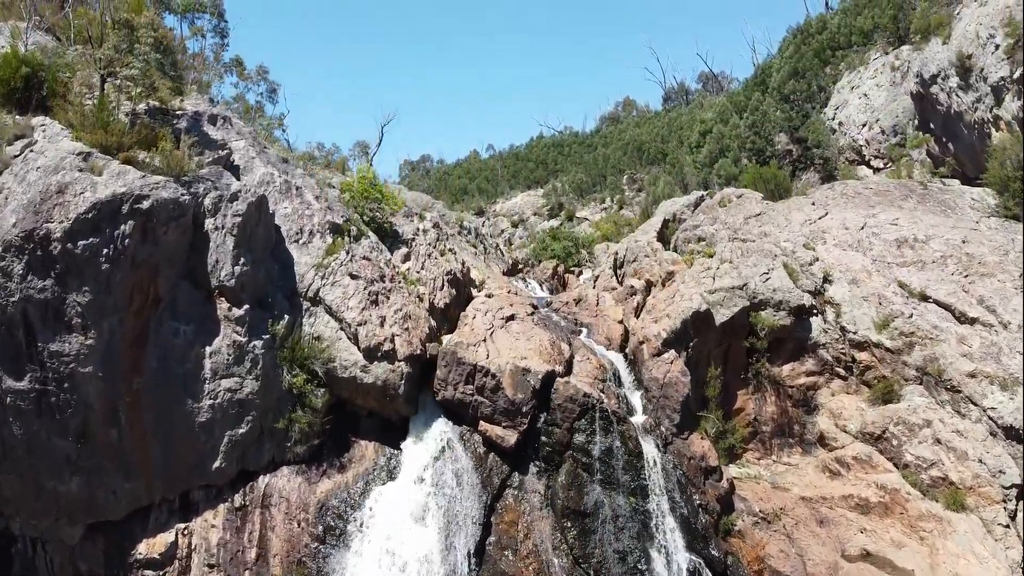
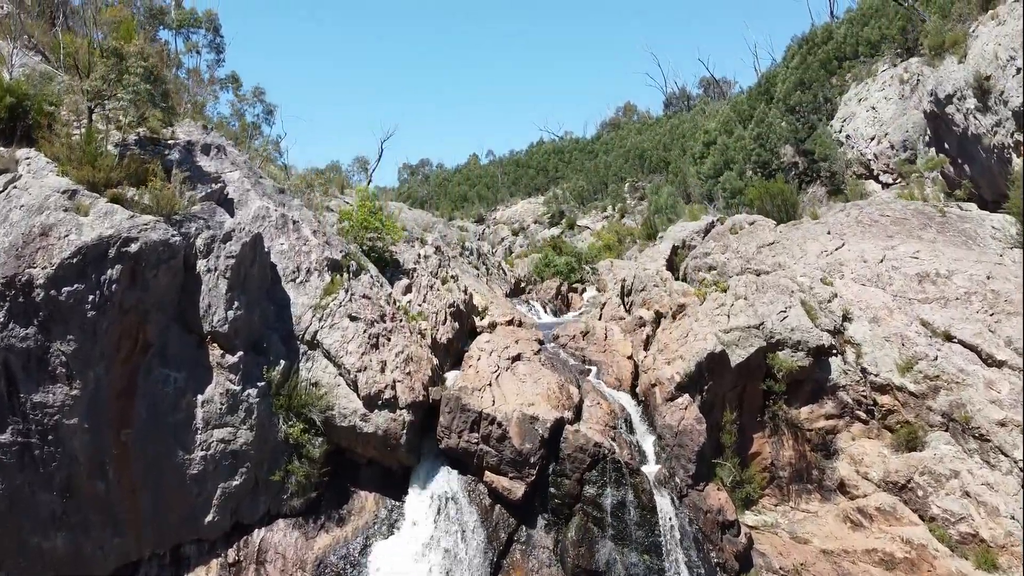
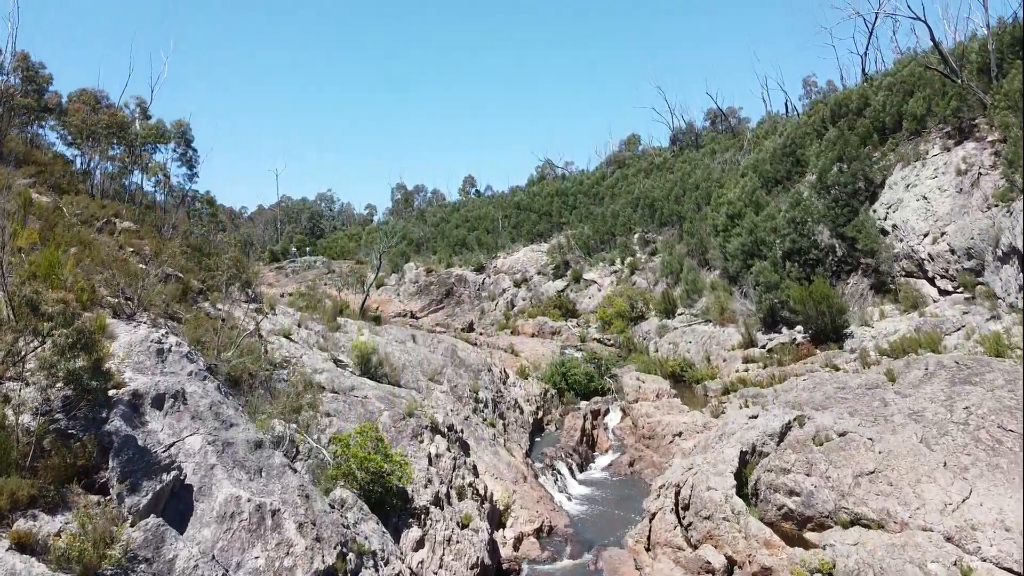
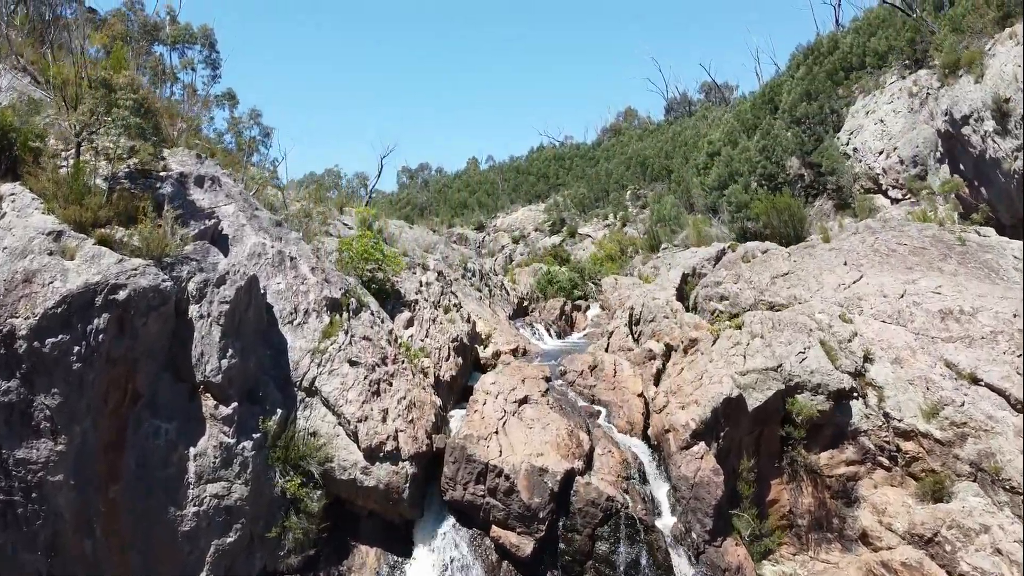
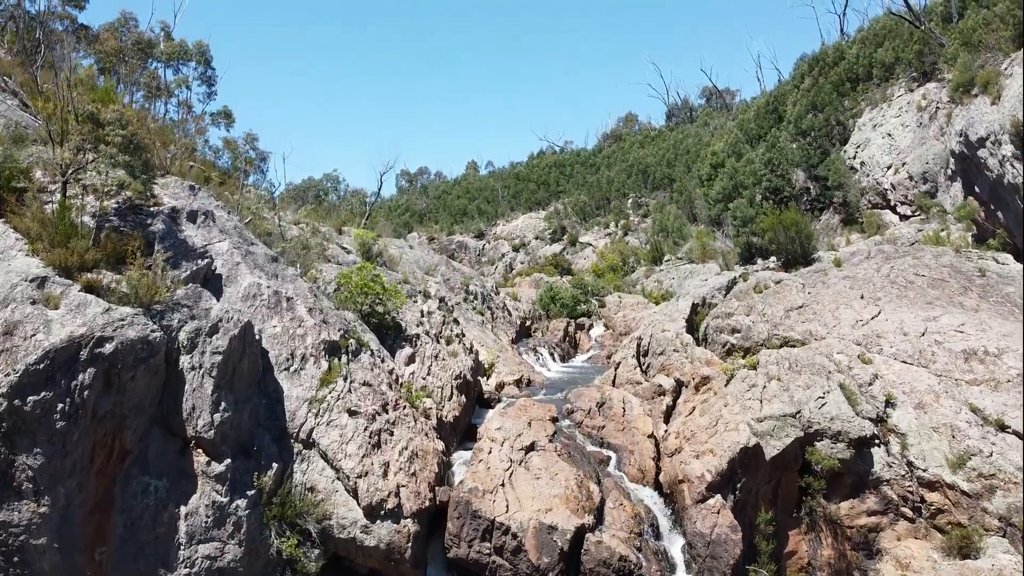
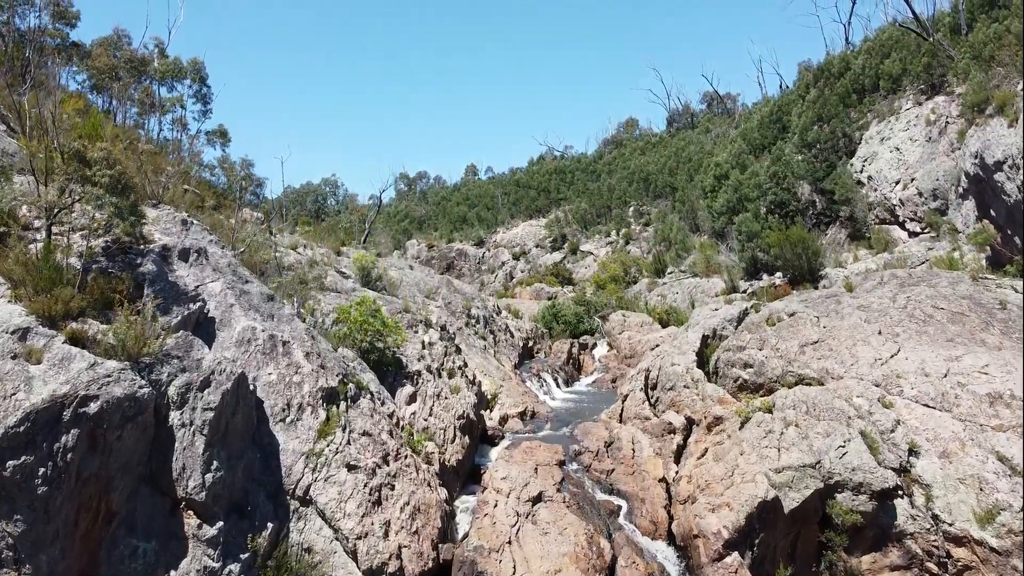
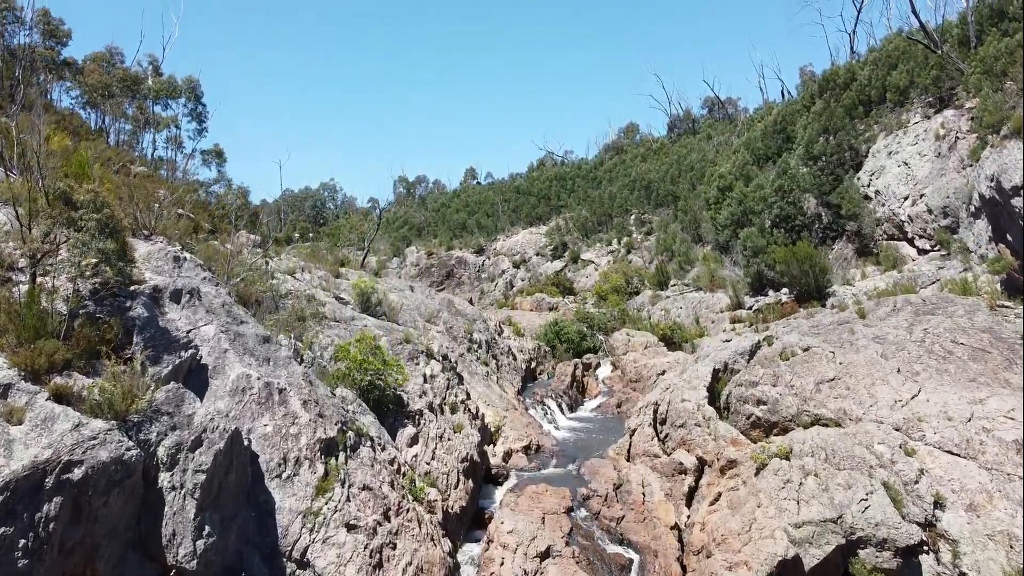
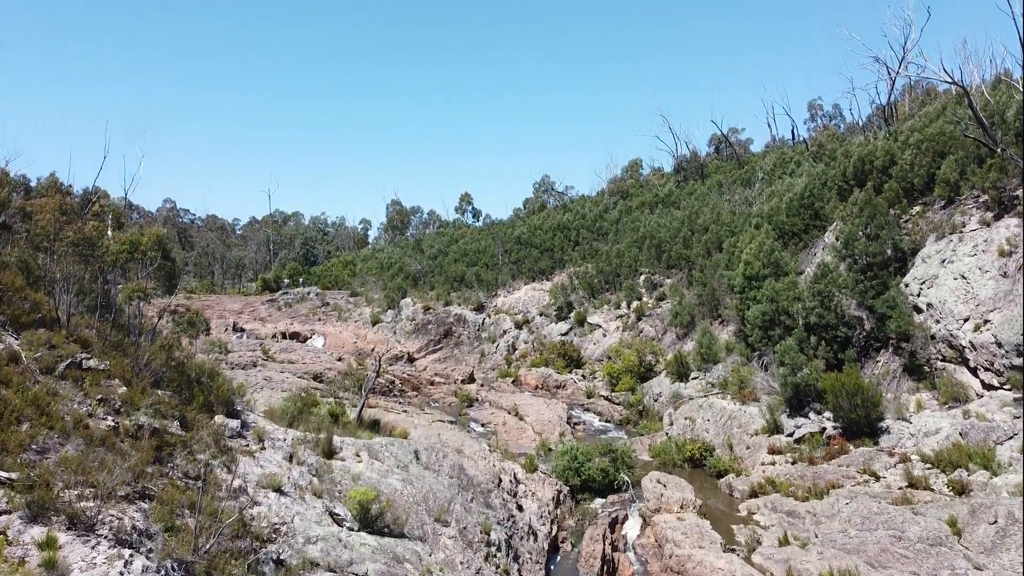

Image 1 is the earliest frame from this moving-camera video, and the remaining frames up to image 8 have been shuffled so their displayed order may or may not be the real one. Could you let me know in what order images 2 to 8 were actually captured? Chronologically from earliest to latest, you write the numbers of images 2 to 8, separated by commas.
2, 4, 5, 6, 7, 3, 8
